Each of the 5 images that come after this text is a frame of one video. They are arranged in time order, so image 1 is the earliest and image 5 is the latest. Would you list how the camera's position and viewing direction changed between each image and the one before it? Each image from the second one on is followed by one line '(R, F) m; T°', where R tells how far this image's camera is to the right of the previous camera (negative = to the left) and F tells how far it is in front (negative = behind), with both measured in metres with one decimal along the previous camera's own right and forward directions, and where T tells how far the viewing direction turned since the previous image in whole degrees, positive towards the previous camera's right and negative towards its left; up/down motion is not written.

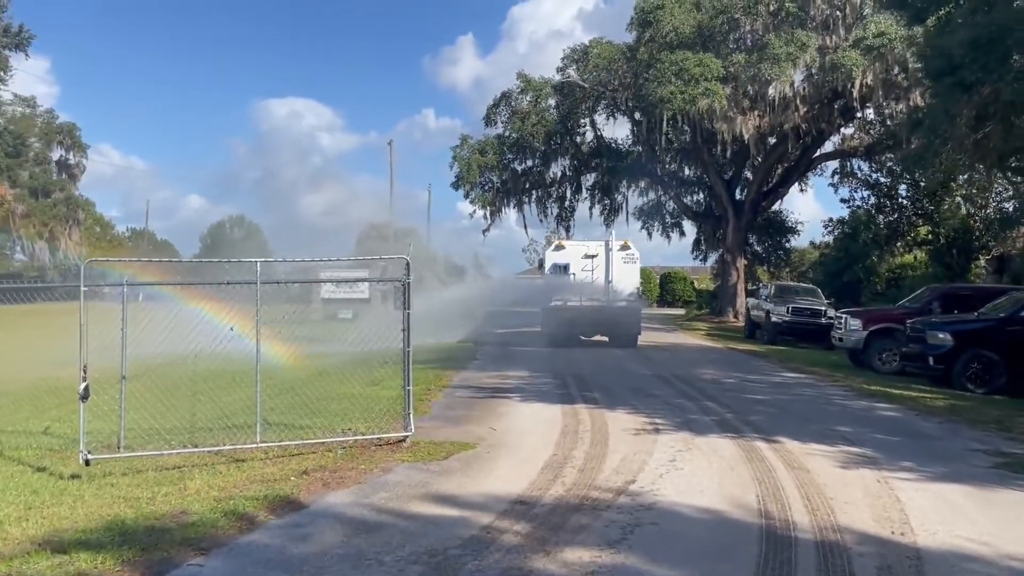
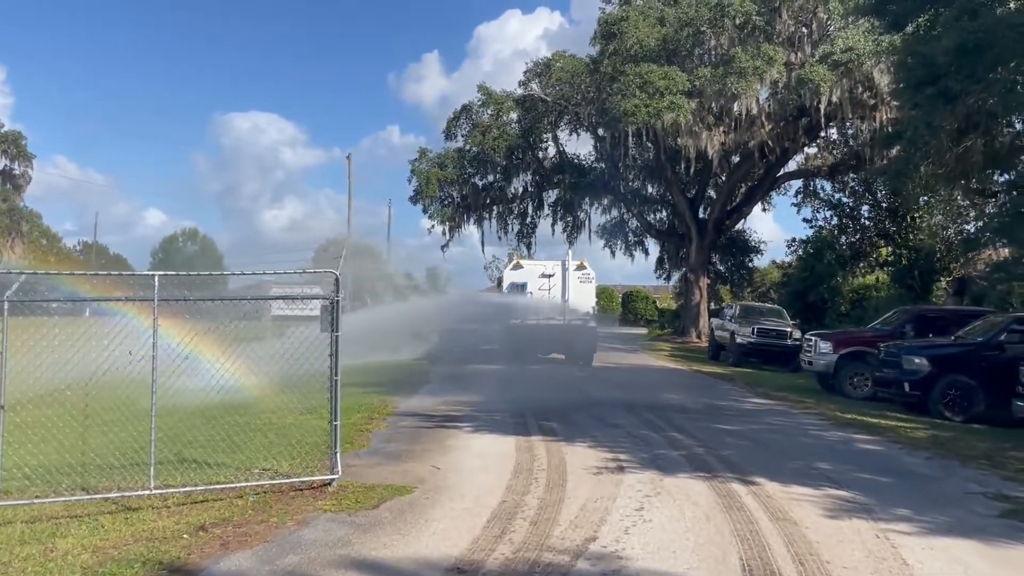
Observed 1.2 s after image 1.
(+0.2, +1.1) m; +3°
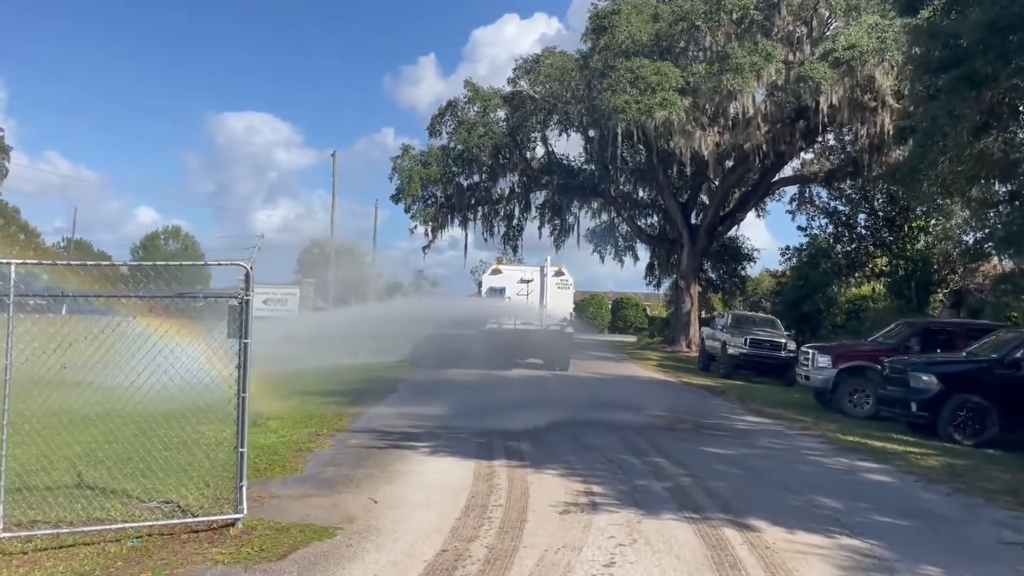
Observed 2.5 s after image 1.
(+0.3, +1.4) m; +1°
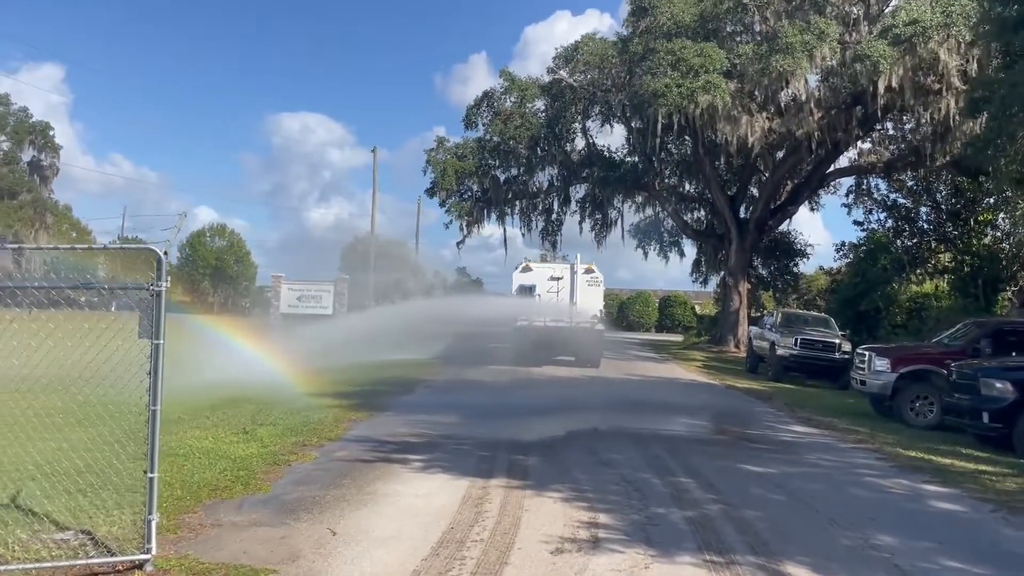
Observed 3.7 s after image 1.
(+0.5, +1.3) m; -3°
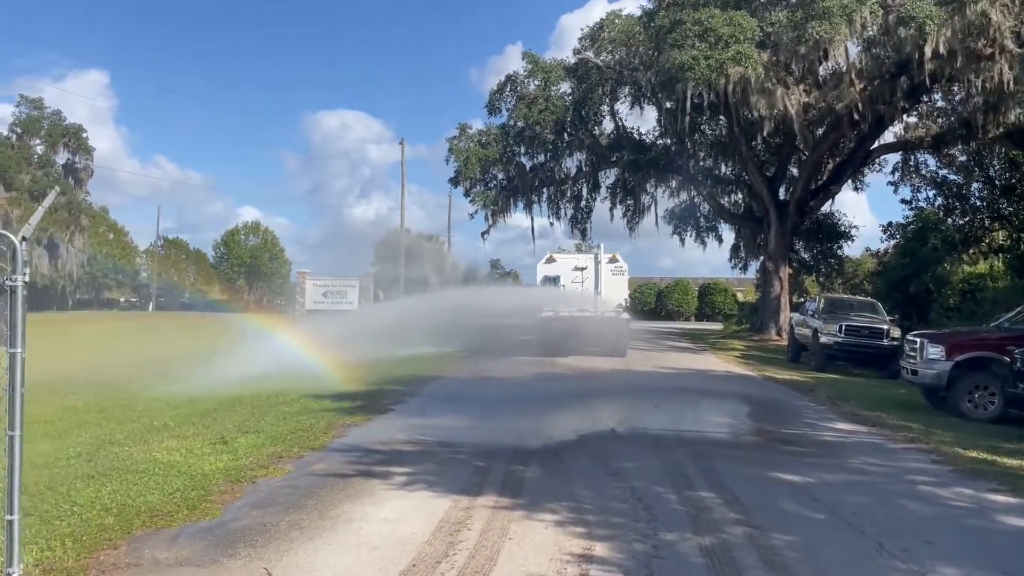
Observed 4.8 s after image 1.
(+0.5, +1.2) m; -3°
